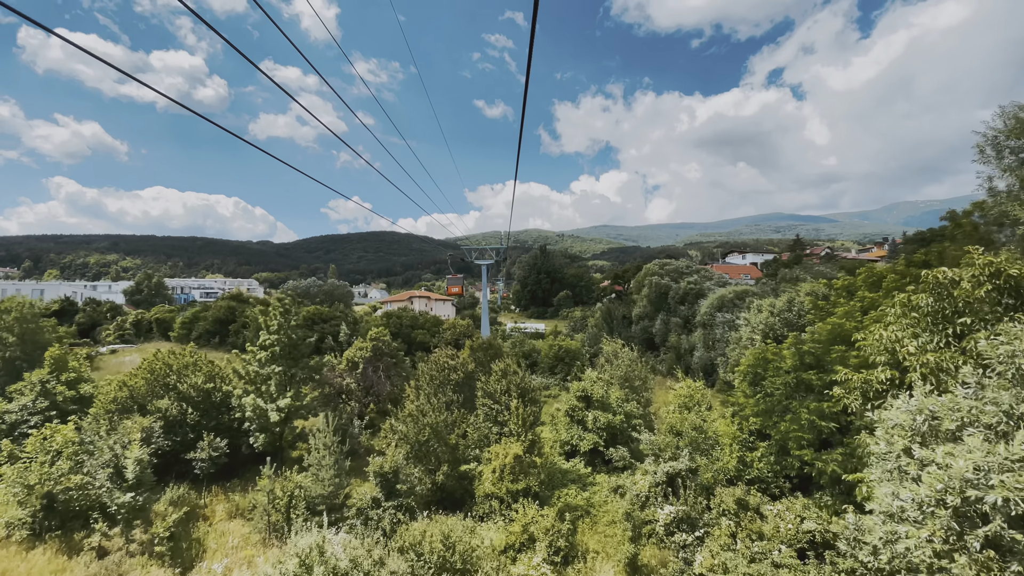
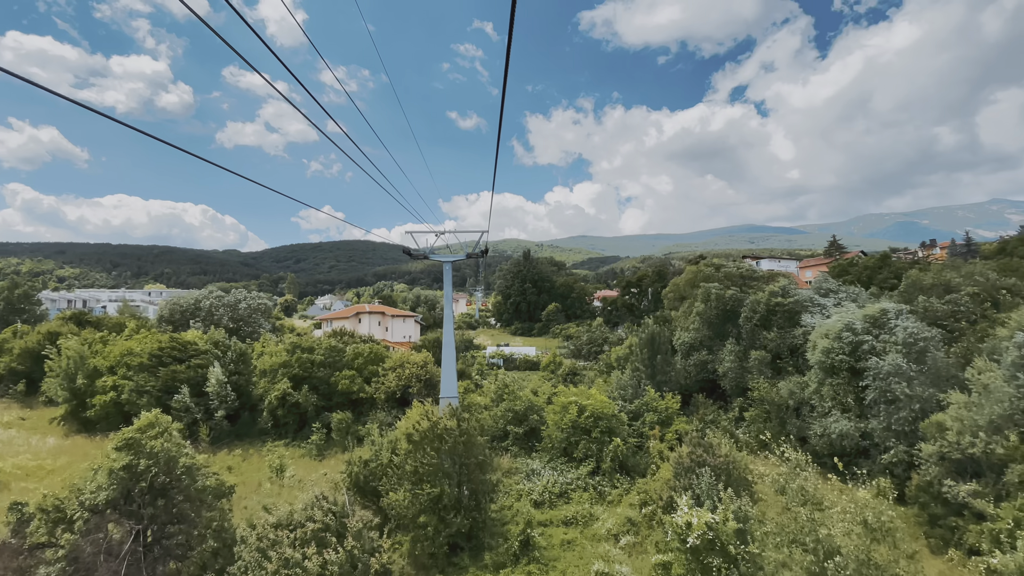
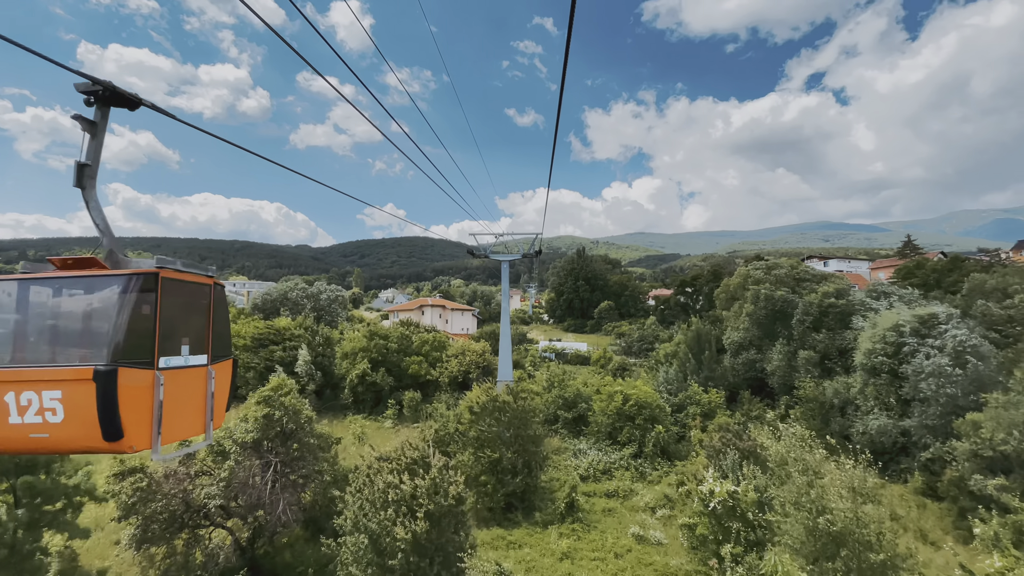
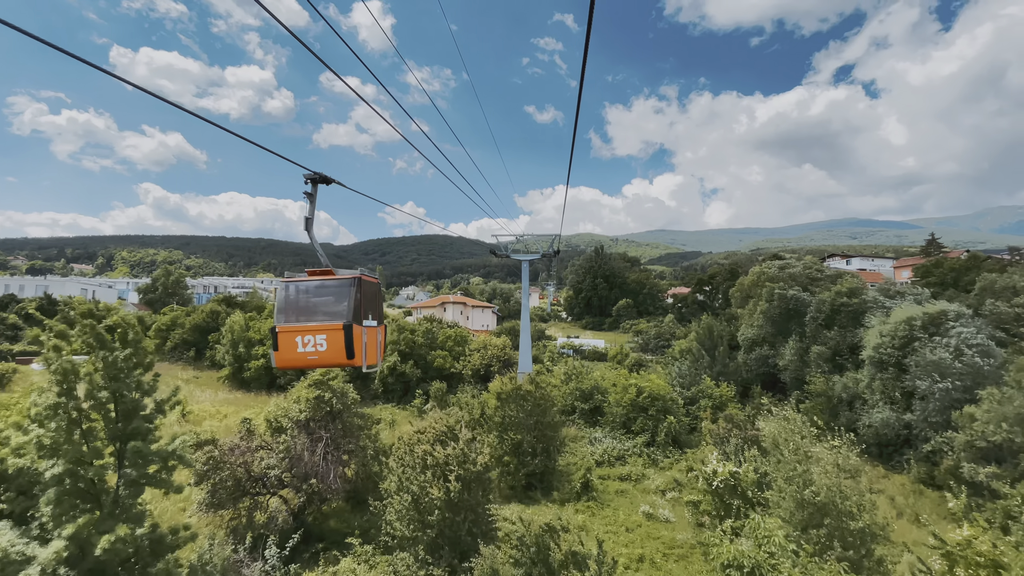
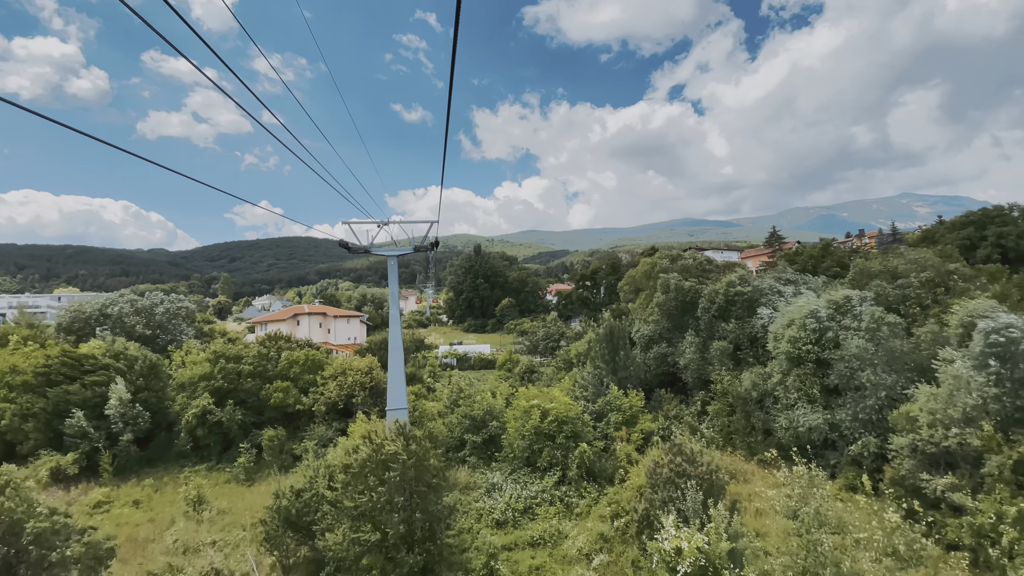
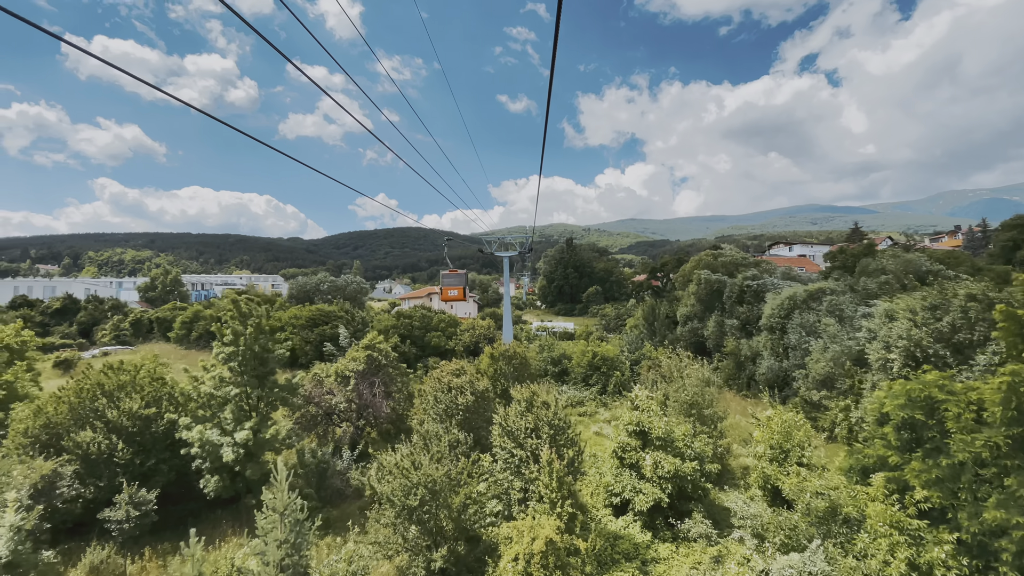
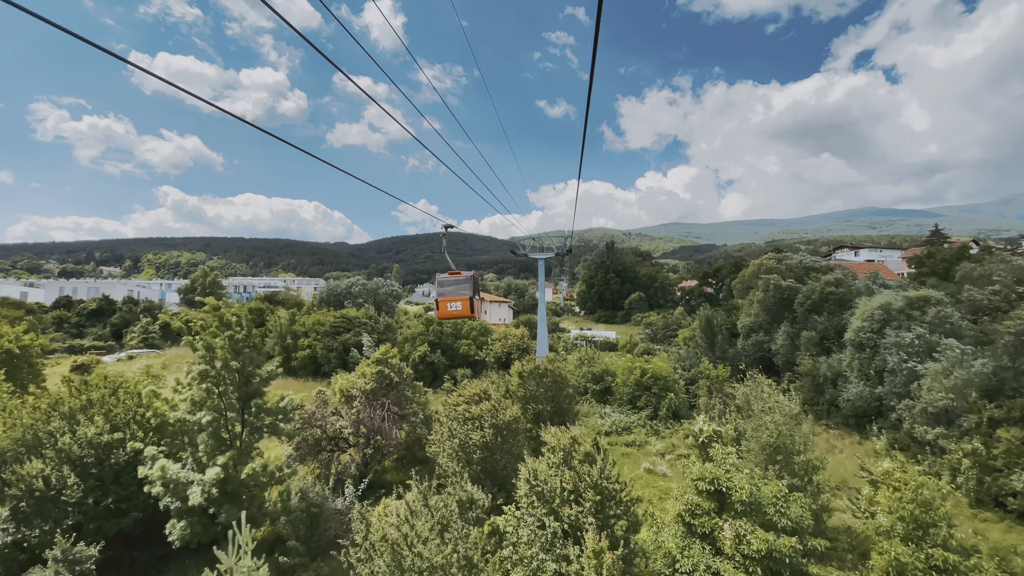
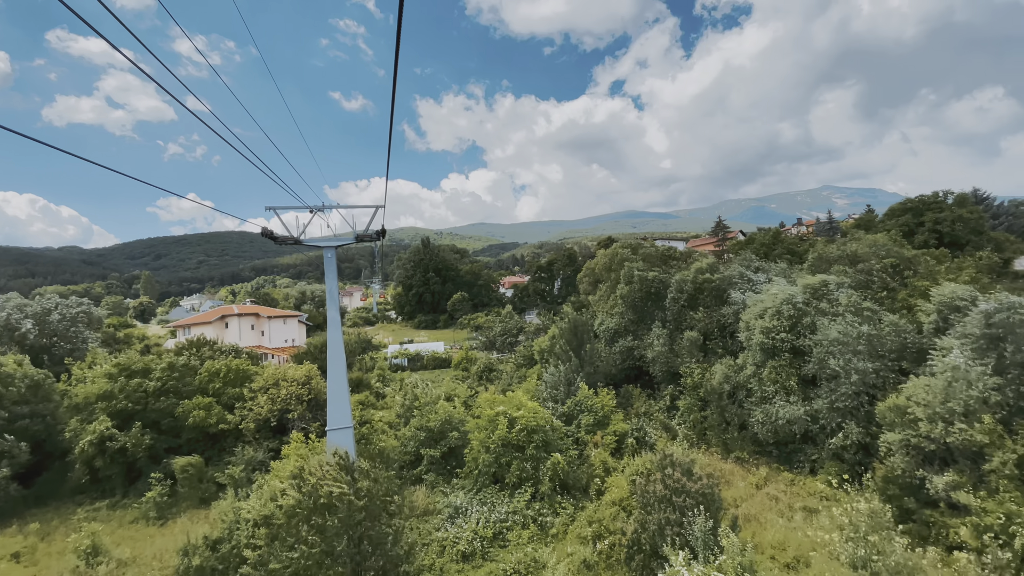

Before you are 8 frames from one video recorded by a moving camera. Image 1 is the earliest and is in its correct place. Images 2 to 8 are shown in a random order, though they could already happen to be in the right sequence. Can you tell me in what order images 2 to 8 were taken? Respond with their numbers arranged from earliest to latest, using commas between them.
6, 7, 4, 3, 2, 5, 8
